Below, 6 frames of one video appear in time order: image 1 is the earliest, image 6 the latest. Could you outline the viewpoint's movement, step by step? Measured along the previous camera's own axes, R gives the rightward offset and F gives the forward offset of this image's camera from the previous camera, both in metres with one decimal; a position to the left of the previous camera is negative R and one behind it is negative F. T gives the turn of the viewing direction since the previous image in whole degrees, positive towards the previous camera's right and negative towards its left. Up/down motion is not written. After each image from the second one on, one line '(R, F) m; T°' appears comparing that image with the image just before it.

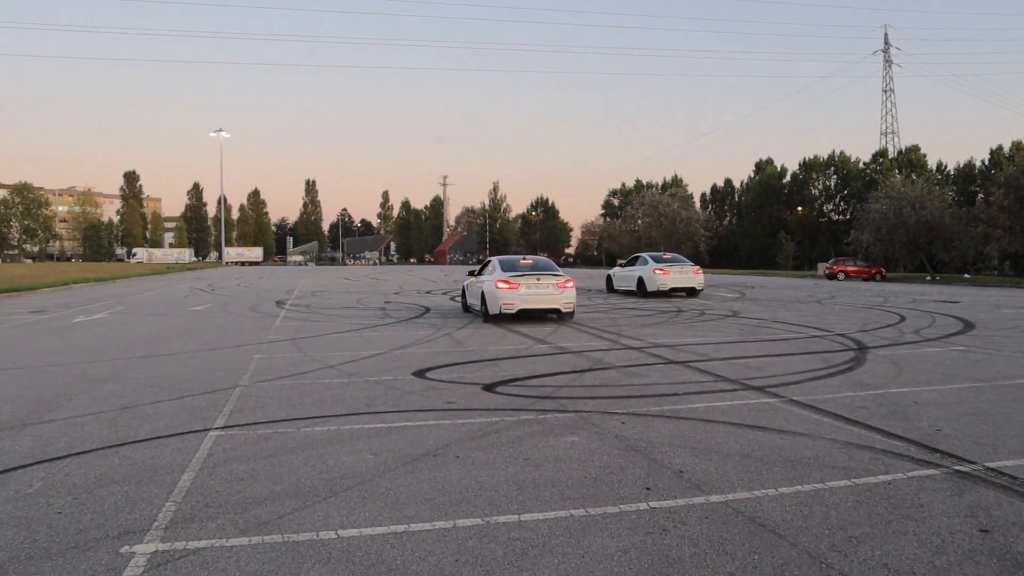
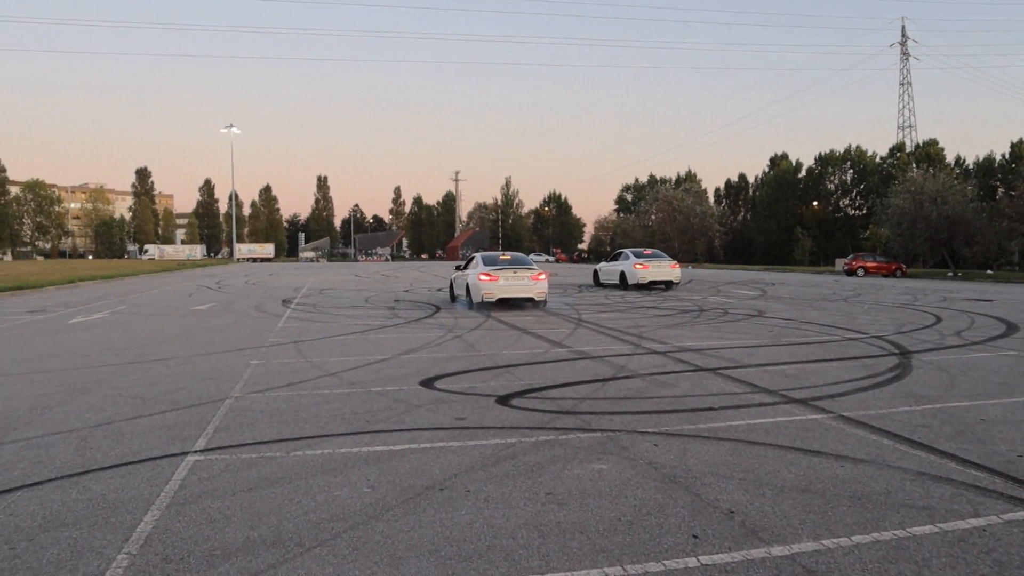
(0.0, +0.8) m; -1°
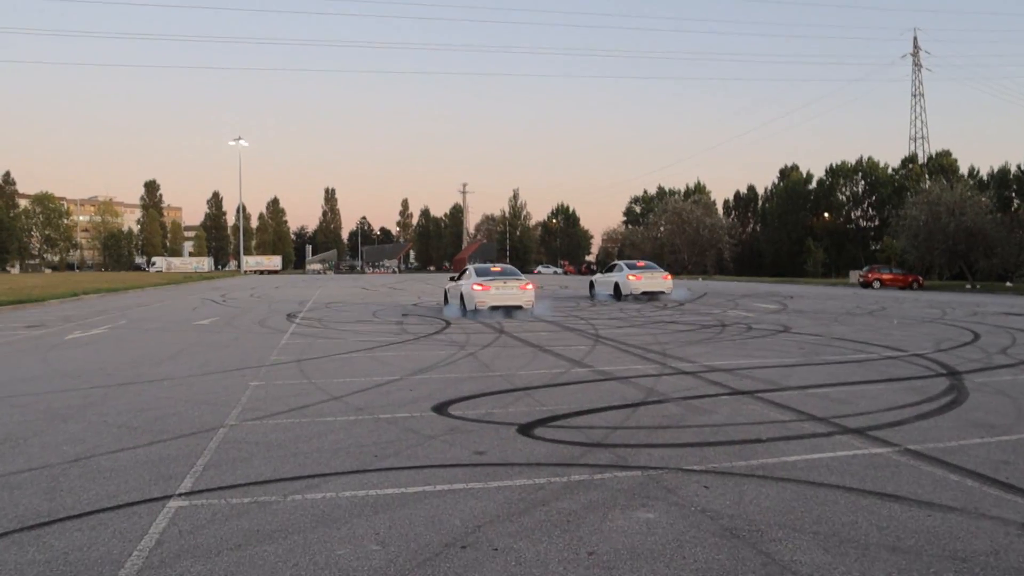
(-0.1, +0.8) m; -1°
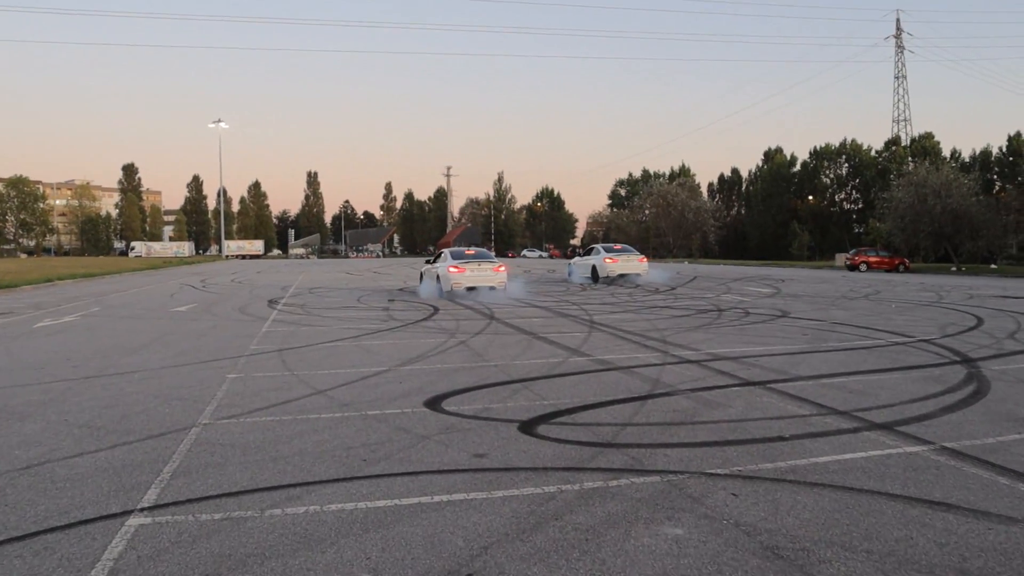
(-0.1, +0.6) m; +1°
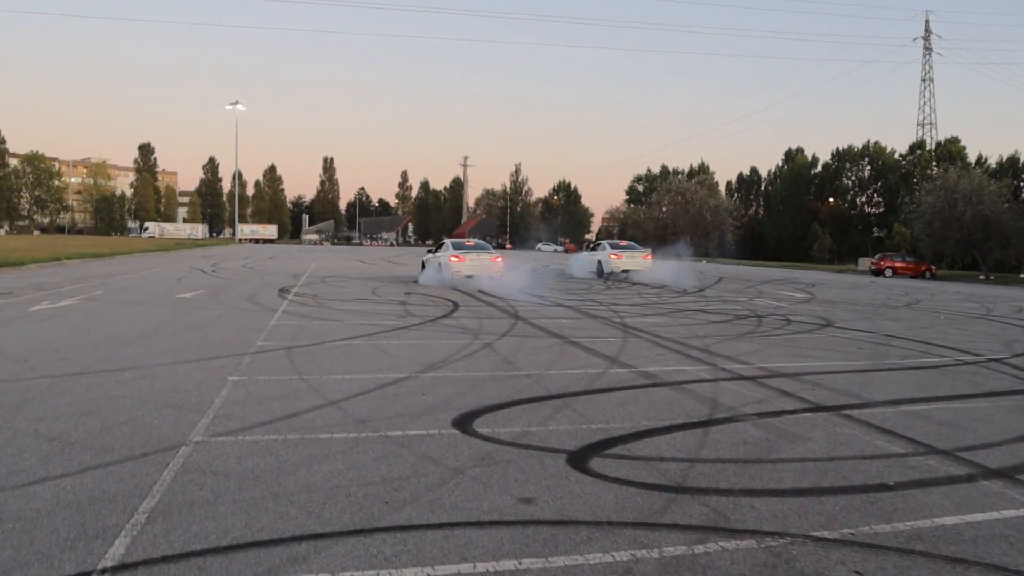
(-0.3, +1.1) m; -1°
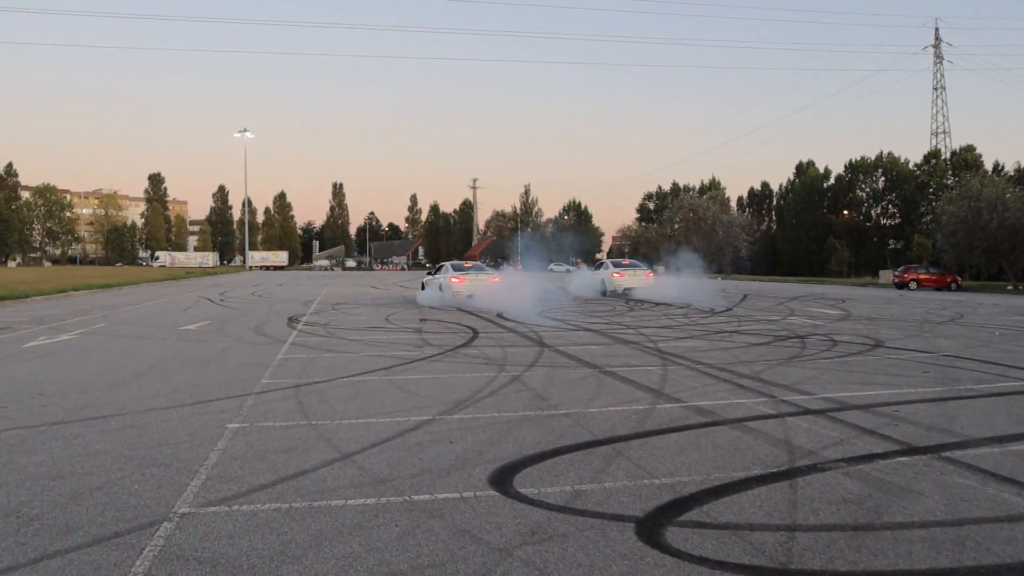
(-0.2, +1.0) m; -1°
